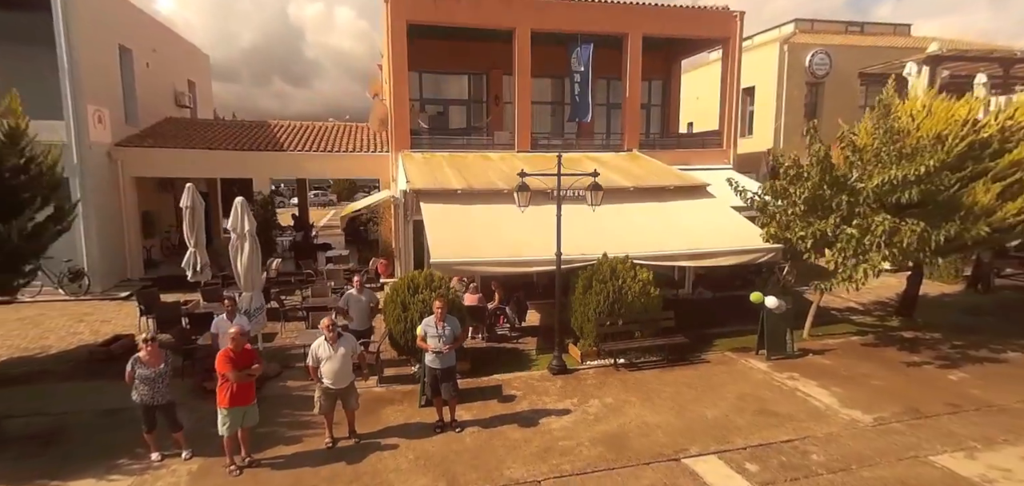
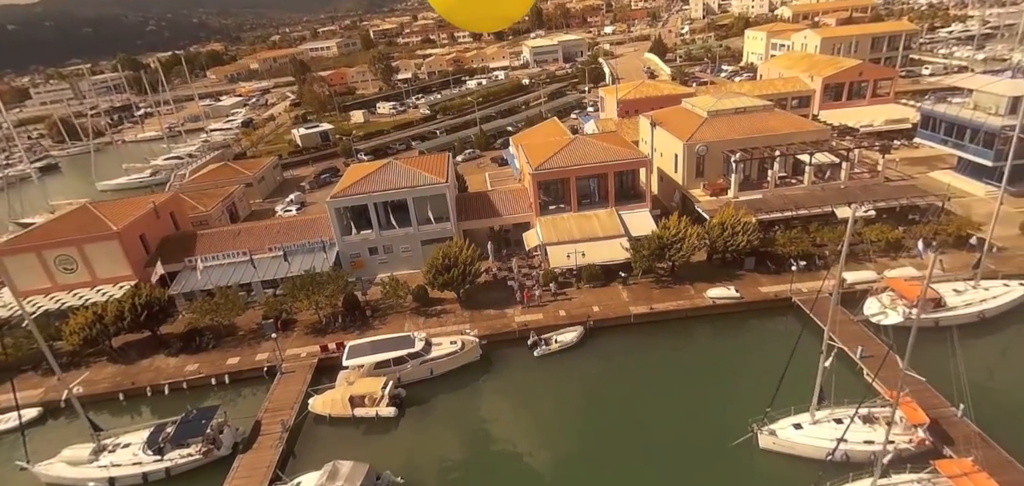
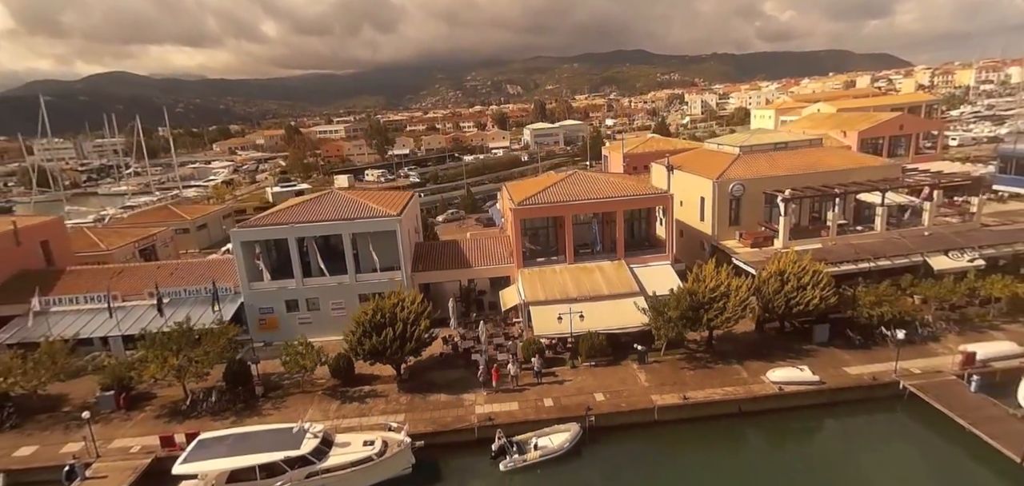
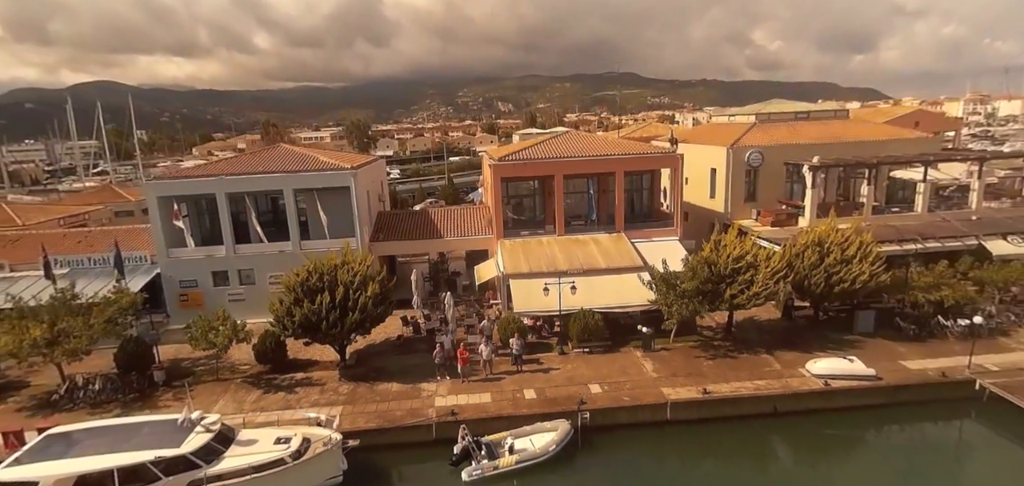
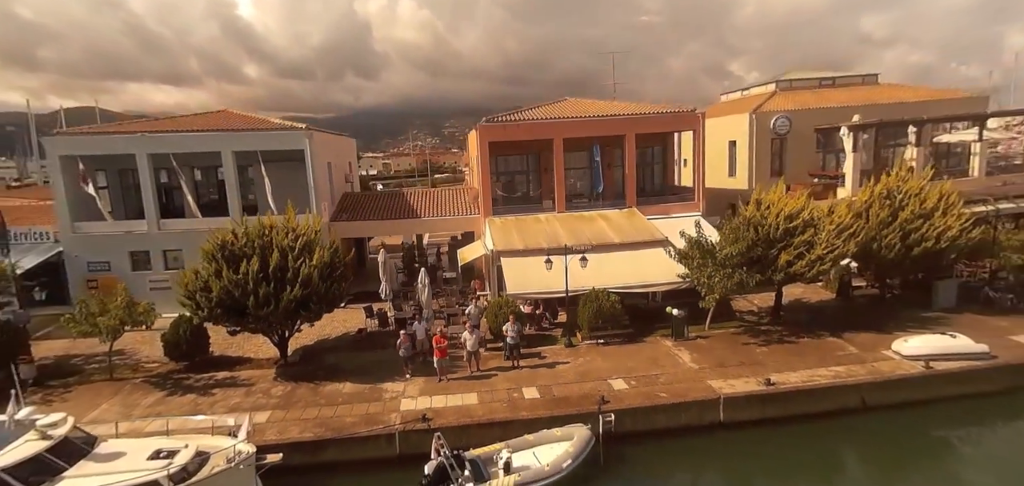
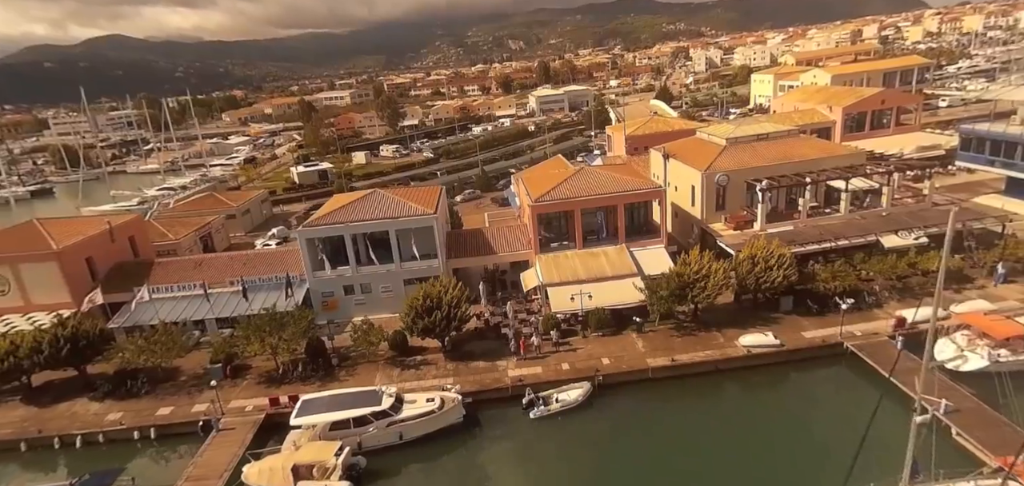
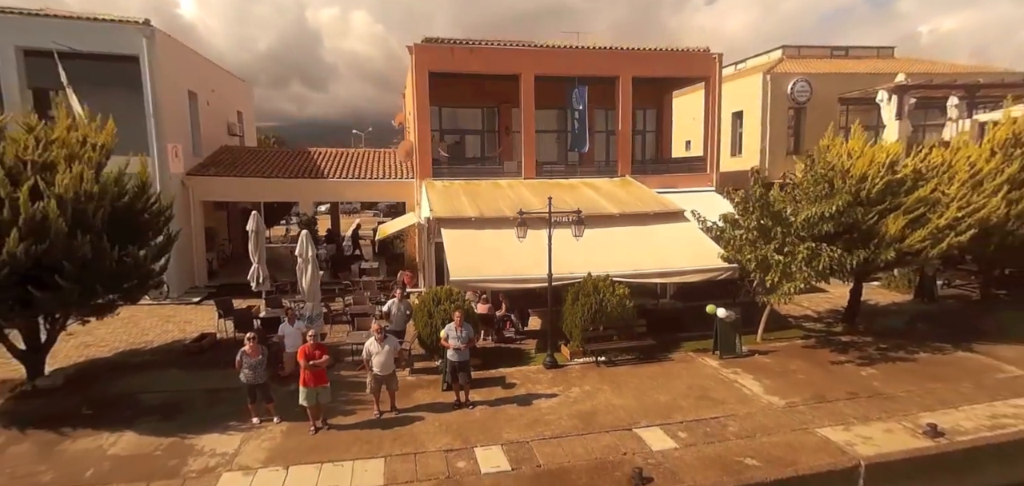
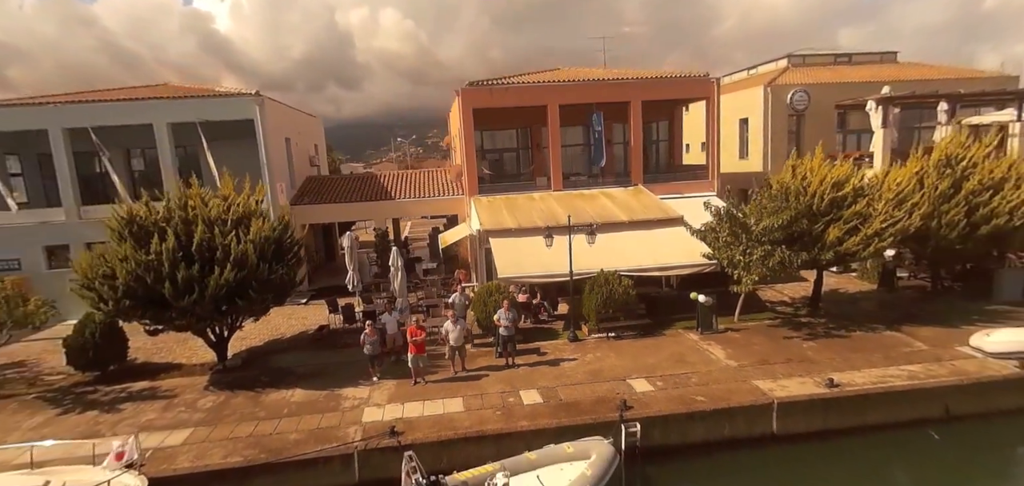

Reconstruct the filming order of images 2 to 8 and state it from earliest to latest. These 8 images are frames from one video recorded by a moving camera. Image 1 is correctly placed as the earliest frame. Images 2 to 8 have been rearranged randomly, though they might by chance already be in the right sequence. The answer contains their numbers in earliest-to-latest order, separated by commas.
7, 8, 5, 4, 3, 6, 2
